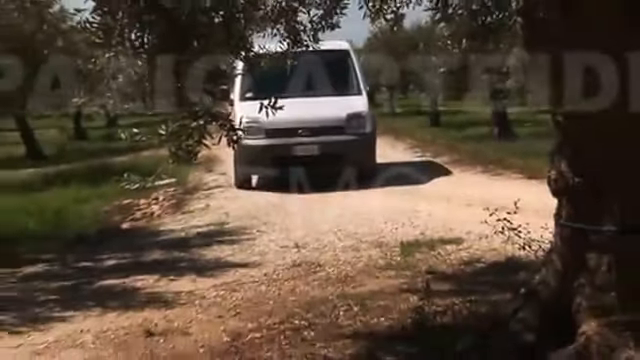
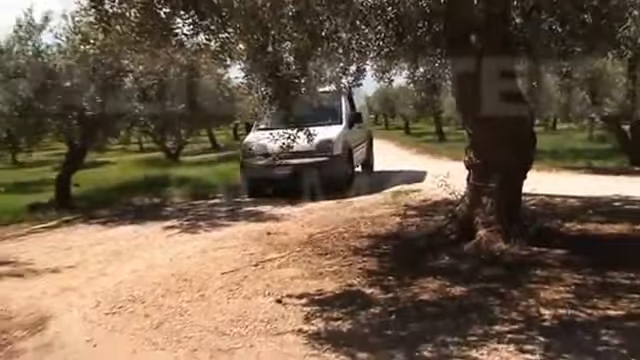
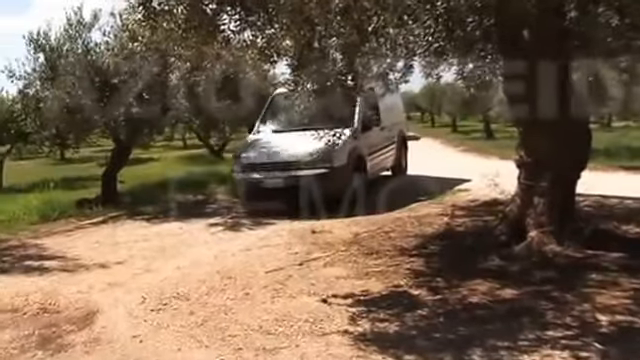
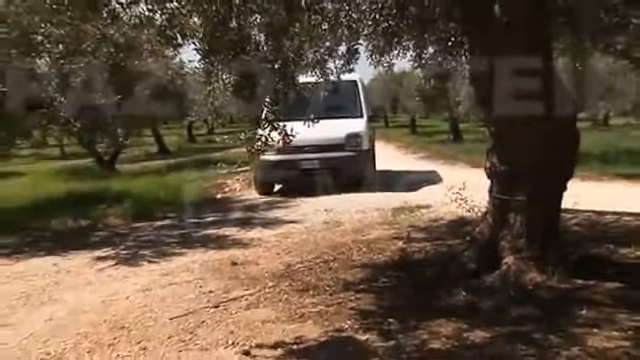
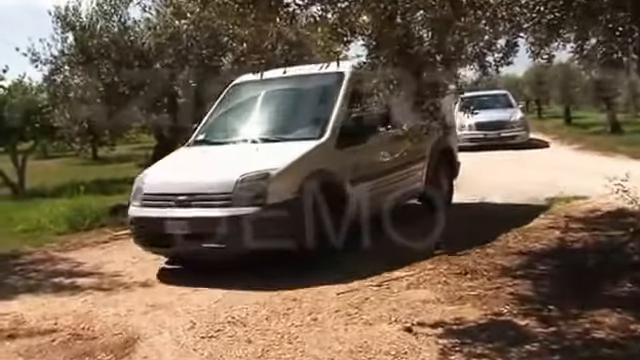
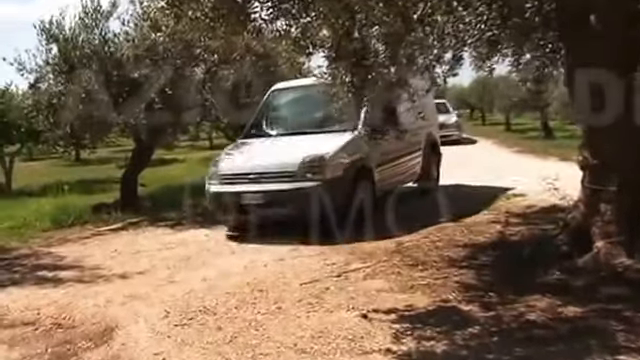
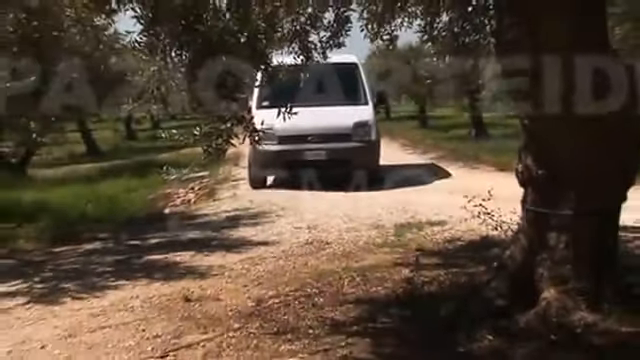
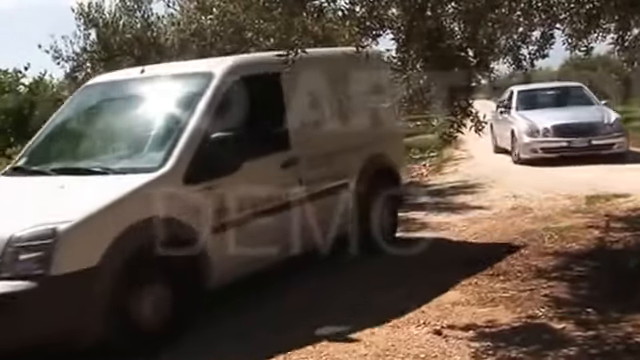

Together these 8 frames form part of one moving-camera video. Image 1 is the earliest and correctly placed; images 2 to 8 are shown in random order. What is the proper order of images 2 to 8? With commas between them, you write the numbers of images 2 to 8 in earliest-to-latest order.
7, 4, 2, 3, 6, 5, 8
